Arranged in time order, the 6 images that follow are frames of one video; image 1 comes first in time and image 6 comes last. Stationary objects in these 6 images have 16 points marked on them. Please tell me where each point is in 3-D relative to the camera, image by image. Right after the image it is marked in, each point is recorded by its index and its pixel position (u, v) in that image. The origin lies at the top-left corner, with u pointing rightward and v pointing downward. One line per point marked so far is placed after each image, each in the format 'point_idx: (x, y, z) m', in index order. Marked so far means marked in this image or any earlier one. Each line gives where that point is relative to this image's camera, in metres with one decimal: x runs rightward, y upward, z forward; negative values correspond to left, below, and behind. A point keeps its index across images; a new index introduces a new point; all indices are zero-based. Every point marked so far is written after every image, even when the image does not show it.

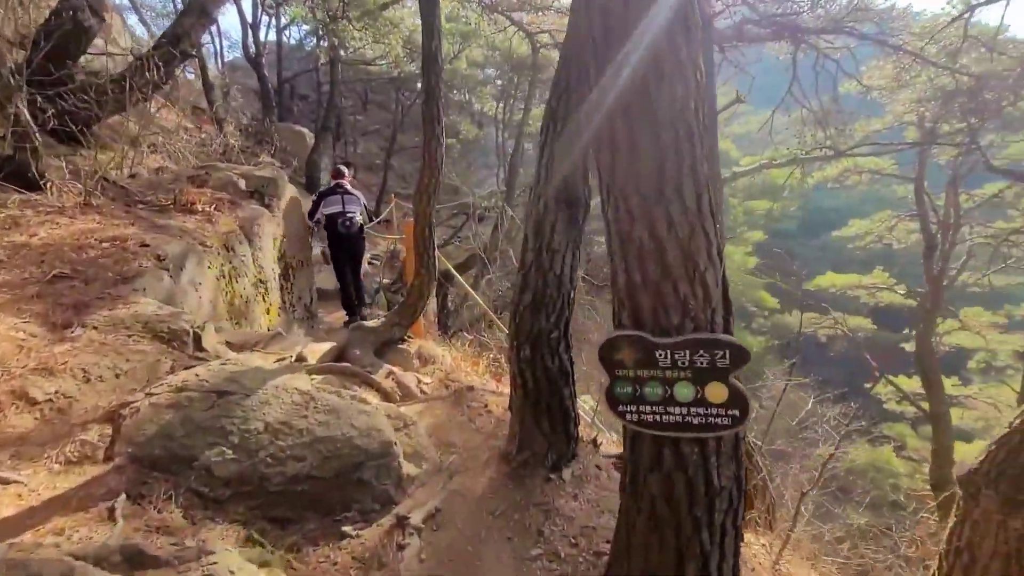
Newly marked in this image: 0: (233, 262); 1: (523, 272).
0: (-2.5, +0.2, +5.7) m
1: (0.0, +0.1, +3.3) m
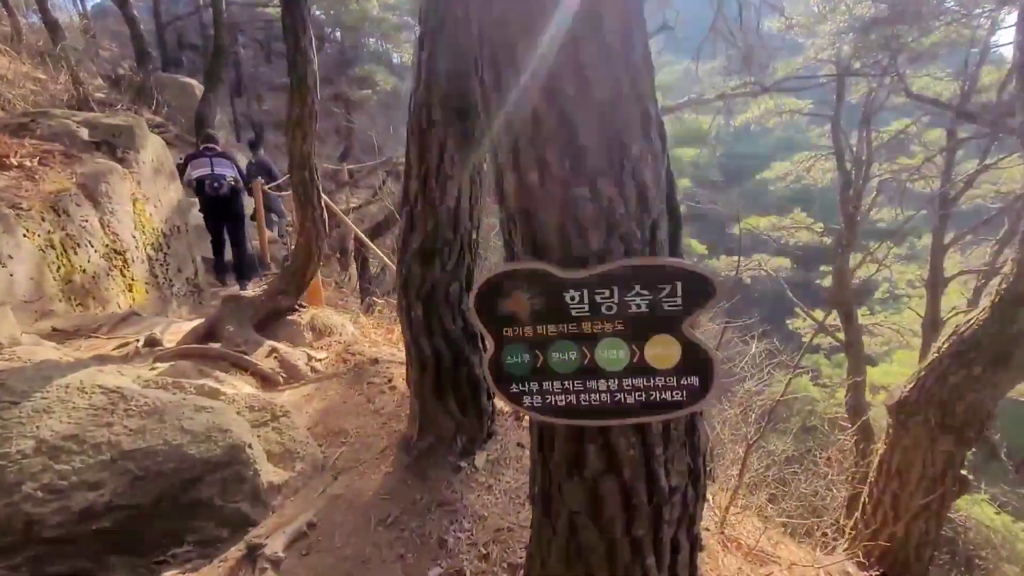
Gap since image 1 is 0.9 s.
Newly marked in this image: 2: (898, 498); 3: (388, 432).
0: (-3.2, +0.4, +4.7) m
1: (-0.4, +0.3, +2.5) m
2: (+2.3, -1.3, +4.0) m
3: (-0.6, -0.7, +3.1) m
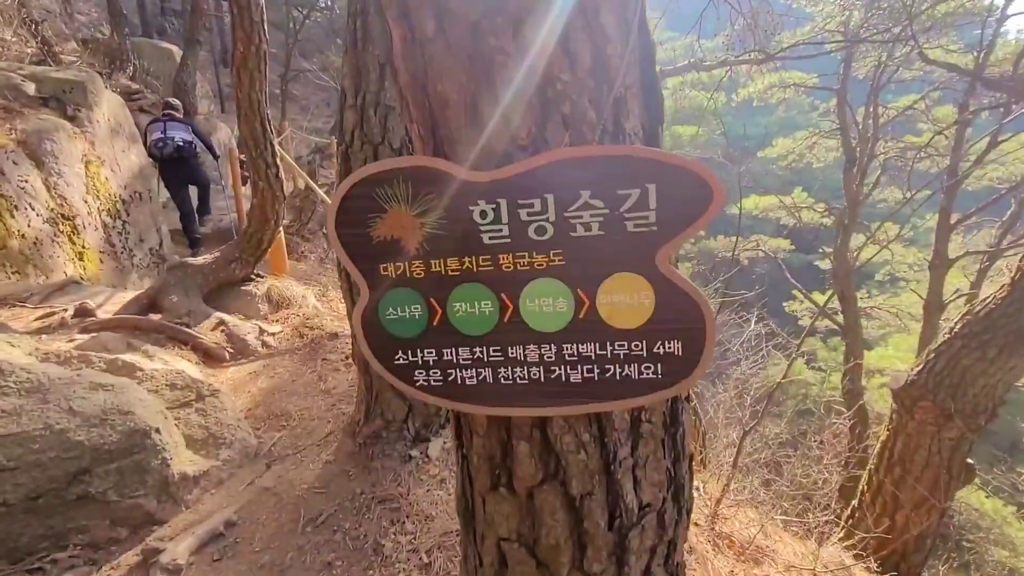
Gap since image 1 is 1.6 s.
0: (-3.3, +0.6, +4.3) m
1: (-0.5, +0.5, +2.1) m
2: (+2.2, -1.1, +3.7) m
3: (-0.7, -0.5, +2.7) m
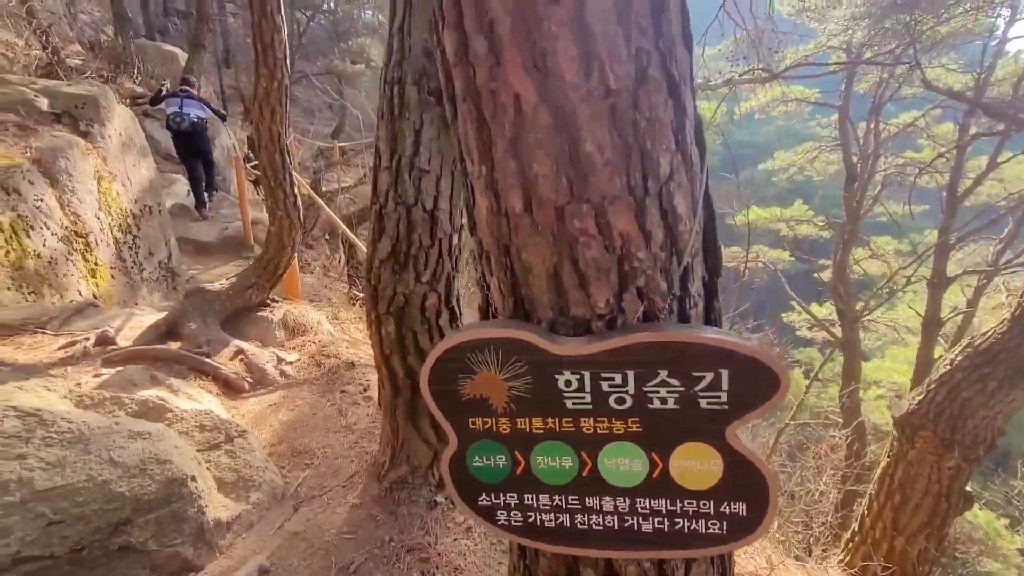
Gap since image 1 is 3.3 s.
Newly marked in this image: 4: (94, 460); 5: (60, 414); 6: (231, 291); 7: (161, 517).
0: (-3.2, +0.5, +4.3) m
1: (-0.5, +0.3, +2.2) m
2: (+2.2, -1.3, +3.8) m
3: (-0.6, -0.7, +2.7) m
4: (-1.2, -0.5, +1.9) m
5: (-1.4, -0.4, +2.1) m
6: (-1.8, 0.0, +4.1) m
7: (-1.0, -0.7, +2.0) m
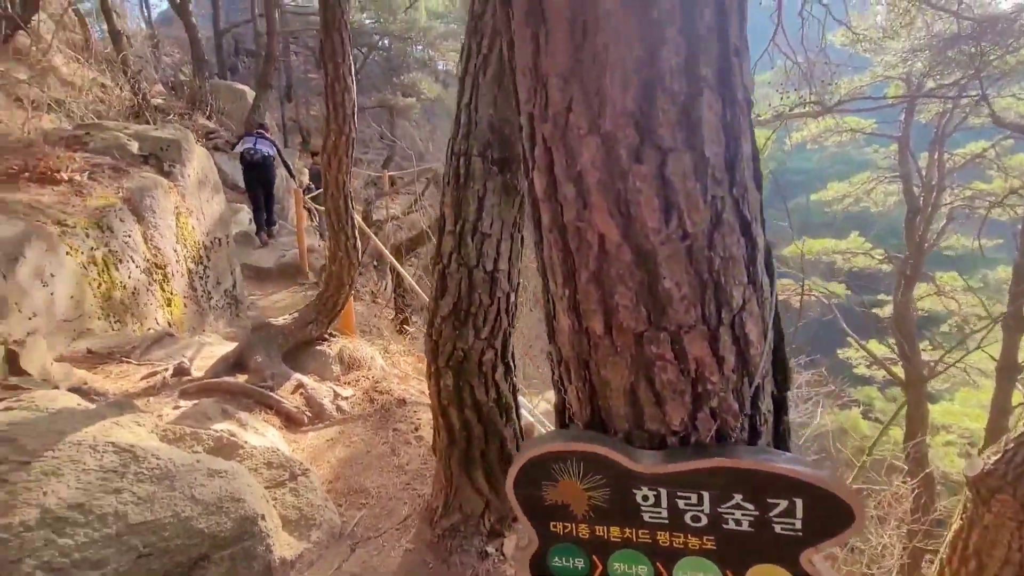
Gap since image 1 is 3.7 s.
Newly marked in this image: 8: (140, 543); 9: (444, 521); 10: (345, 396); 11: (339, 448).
0: (-2.9, +0.3, +4.6) m
1: (-0.3, +0.1, +2.3) m
2: (+2.5, -1.6, +3.6) m
3: (-0.4, -0.9, +2.8) m
4: (-1.1, -0.7, +2.1) m
5: (-1.2, -0.5, +2.2) m
6: (-1.5, -0.2, +4.3) m
7: (-0.9, -0.8, +2.1) m
8: (-1.1, -0.7, +1.9) m
9: (-0.3, -0.9, +2.4) m
10: (-1.0, -0.6, +3.8) m
11: (-0.8, -0.8, +3.3) m
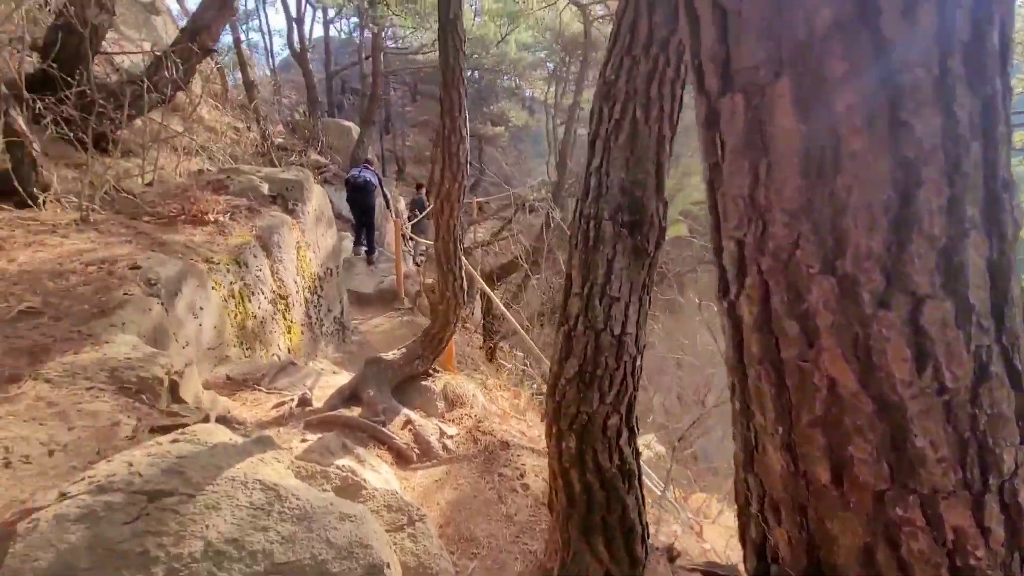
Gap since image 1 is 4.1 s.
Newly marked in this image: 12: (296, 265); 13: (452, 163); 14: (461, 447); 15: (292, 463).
0: (-2.1, +0.1, +4.9) m
1: (+0.2, -0.1, +2.3) m
2: (+3.0, -2.0, +3.2) m
3: (0.0, -1.1, +2.8) m
4: (-0.7, -0.8, +2.1) m
5: (-0.8, -0.7, +2.3) m
6: (-0.8, -0.5, +4.4) m
7: (-0.5, -1.0, +2.1) m
8: (-0.7, -0.9, +2.0) m
9: (+0.2, -1.1, +2.4) m
10: (-0.4, -0.9, +3.9) m
11: (-0.3, -1.0, +3.3) m
12: (-2.0, +0.2, +5.8) m
13: (-0.3, +0.8, +3.8) m
14: (-0.3, -0.9, +3.8) m
15: (-1.0, -0.7, +2.7) m
